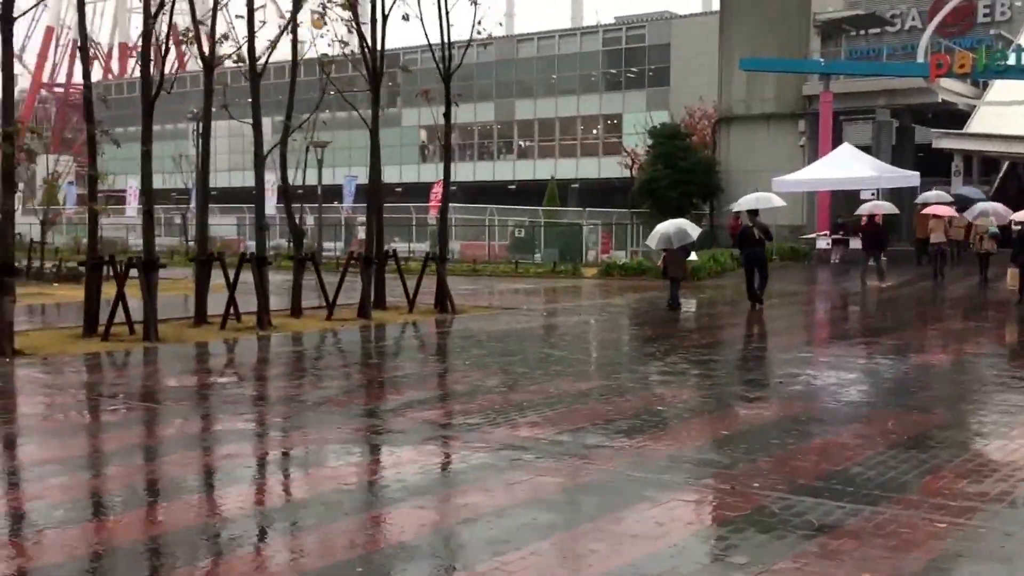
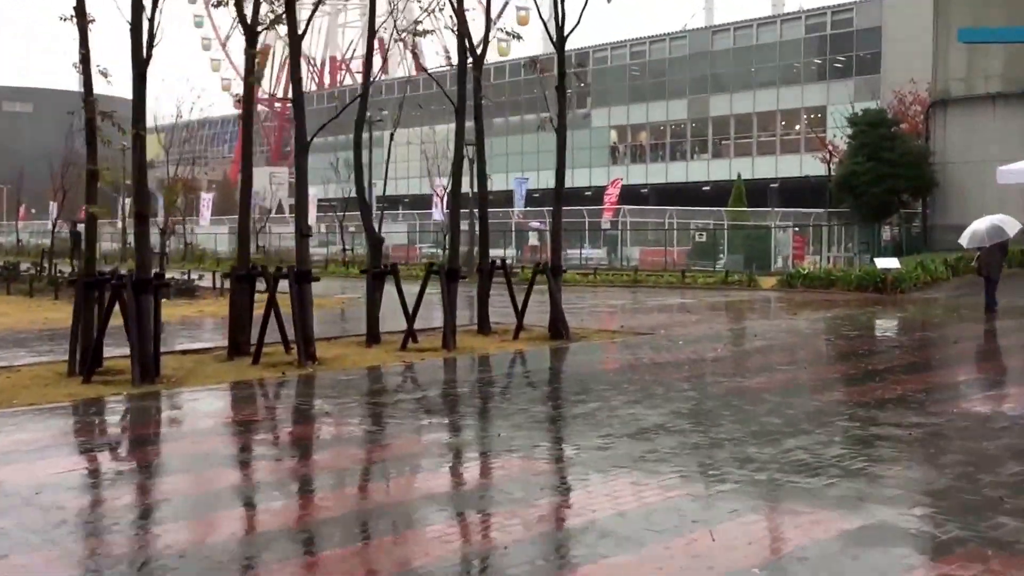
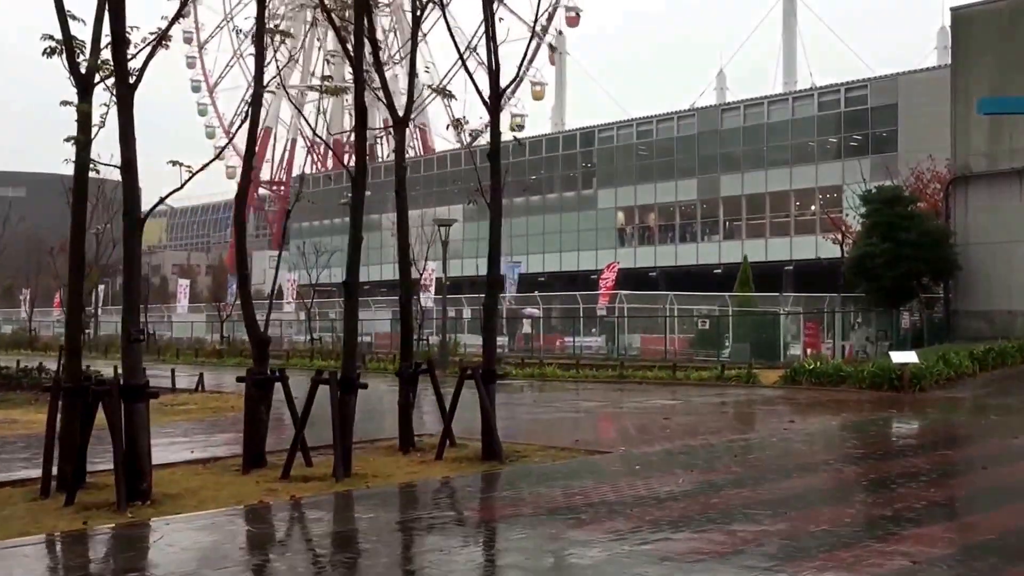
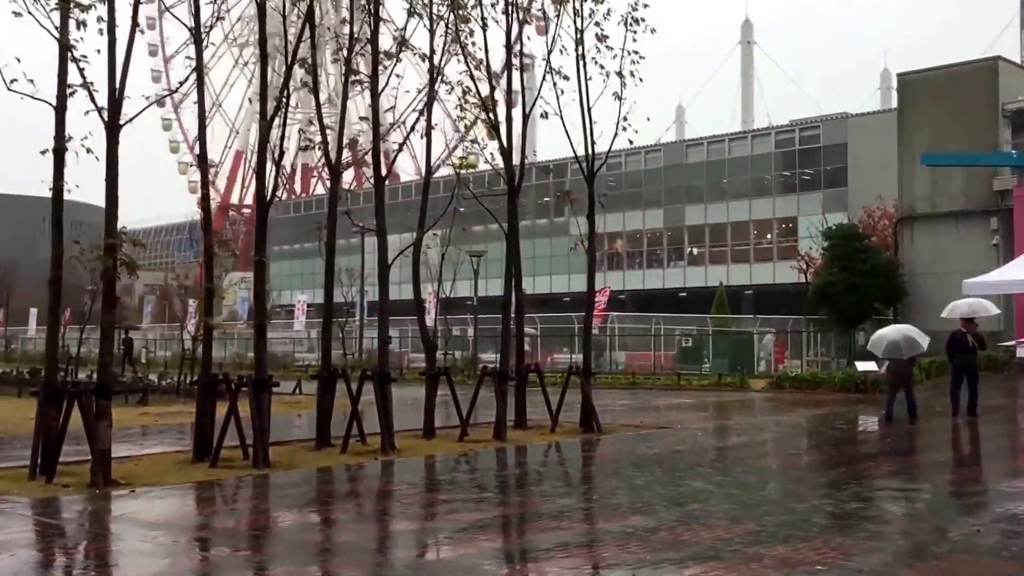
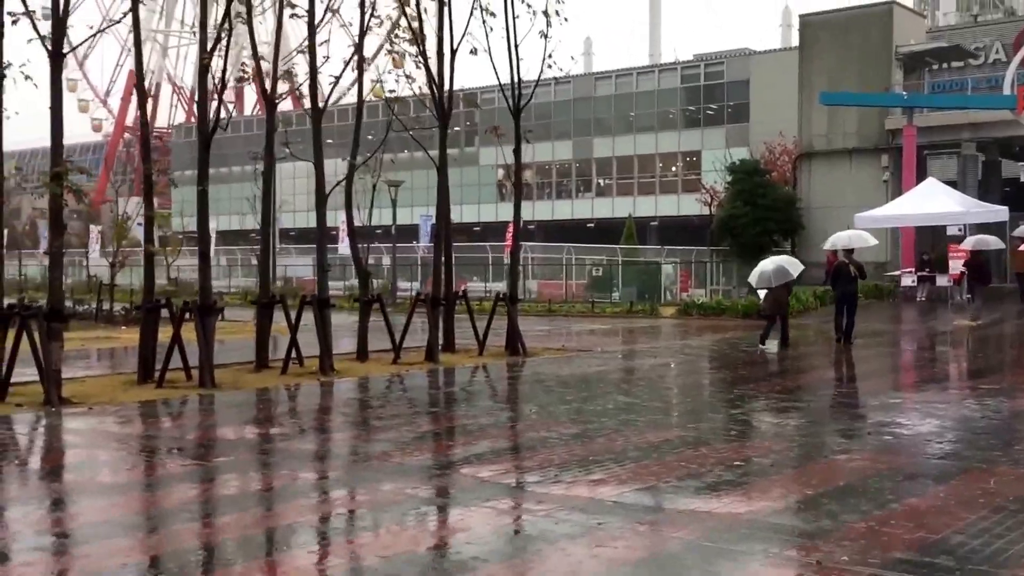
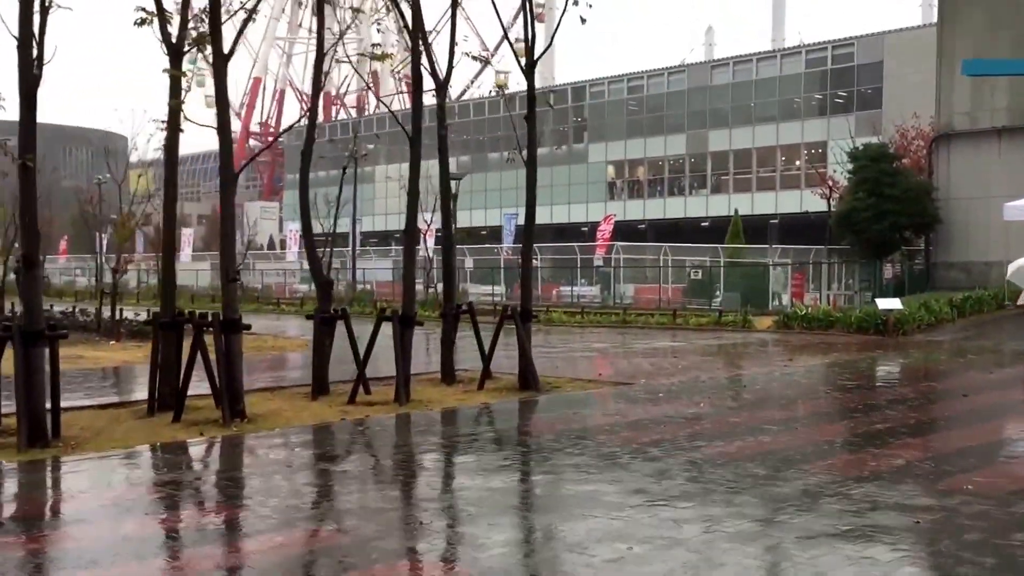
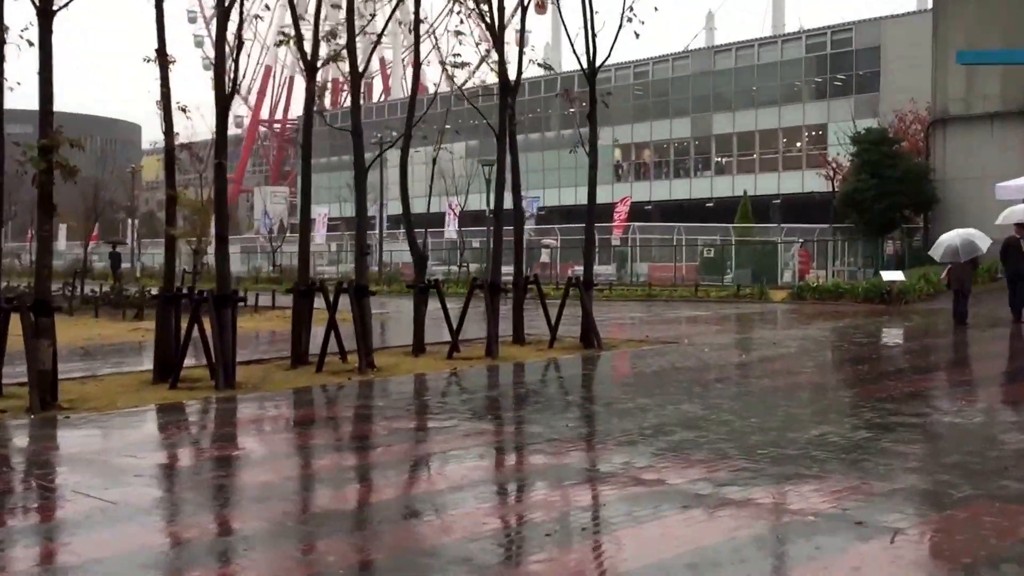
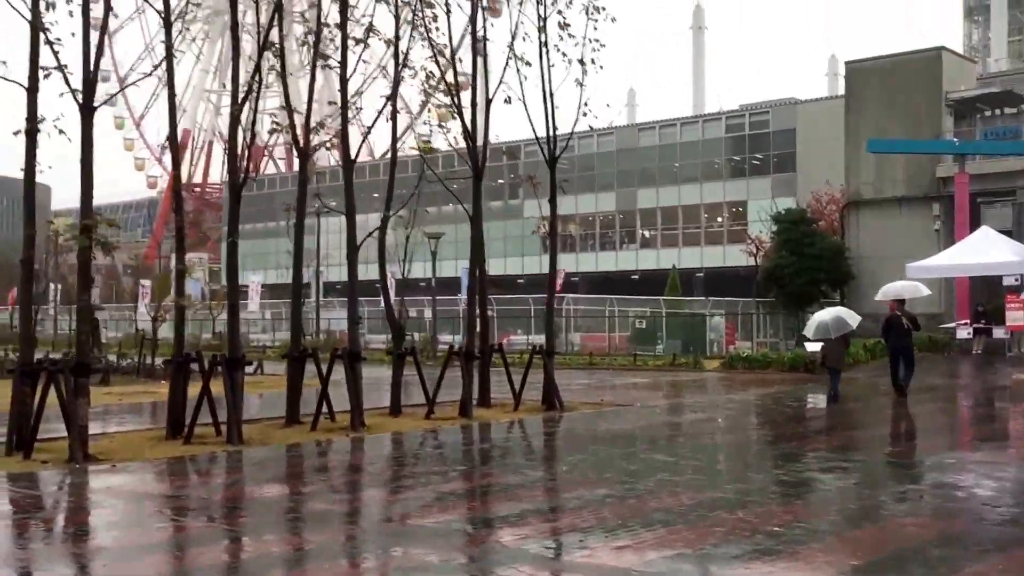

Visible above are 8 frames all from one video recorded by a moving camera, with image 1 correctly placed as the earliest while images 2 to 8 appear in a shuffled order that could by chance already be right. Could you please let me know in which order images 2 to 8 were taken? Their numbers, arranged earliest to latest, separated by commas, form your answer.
5, 8, 4, 7, 2, 6, 3
